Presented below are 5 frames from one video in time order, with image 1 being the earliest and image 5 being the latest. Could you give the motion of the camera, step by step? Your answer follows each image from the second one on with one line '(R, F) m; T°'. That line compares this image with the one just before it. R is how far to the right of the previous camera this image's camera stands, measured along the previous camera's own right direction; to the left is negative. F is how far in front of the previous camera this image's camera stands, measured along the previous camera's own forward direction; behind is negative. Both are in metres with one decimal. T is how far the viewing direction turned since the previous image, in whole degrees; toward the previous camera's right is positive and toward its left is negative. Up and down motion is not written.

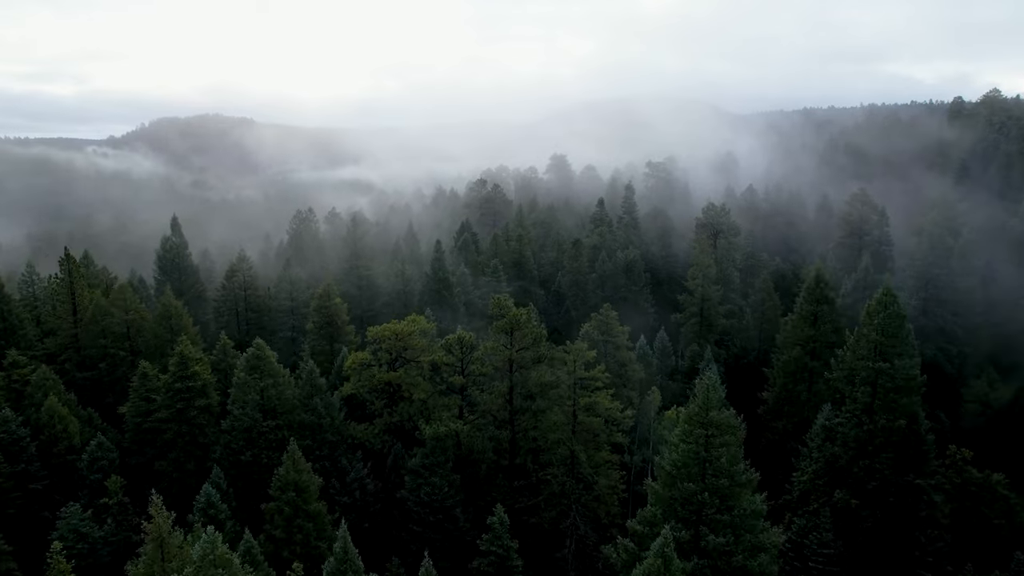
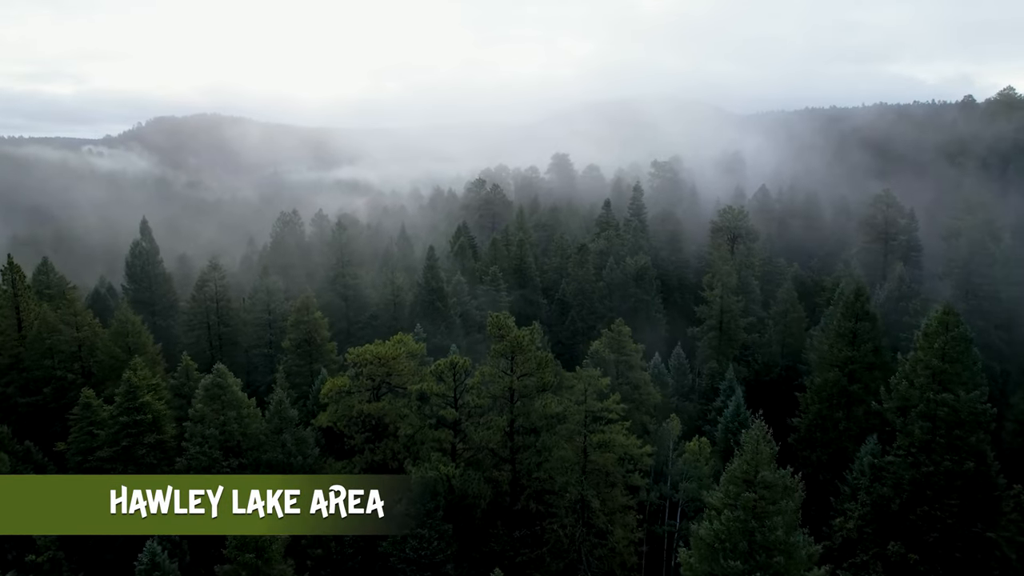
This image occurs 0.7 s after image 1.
(0.0, +5.2) m; 0°
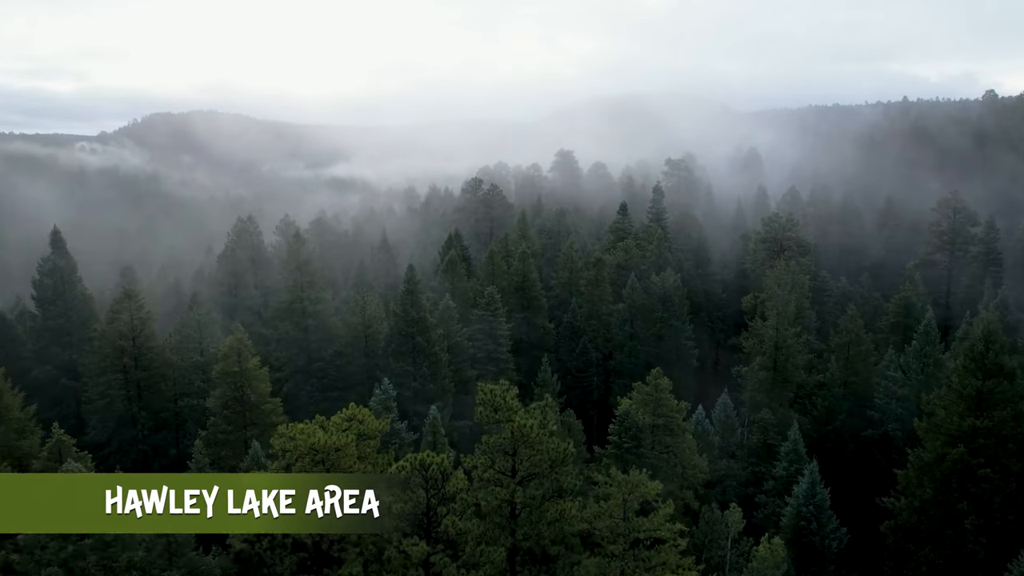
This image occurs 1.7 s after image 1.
(0.0, +11.1) m; 0°
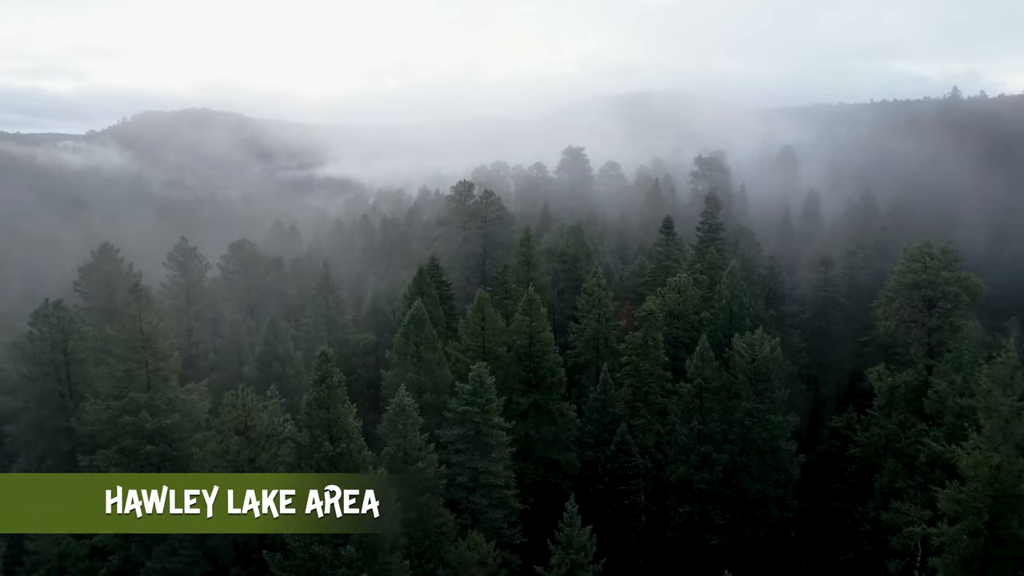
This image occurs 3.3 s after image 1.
(0.0, +19.6) m; 0°
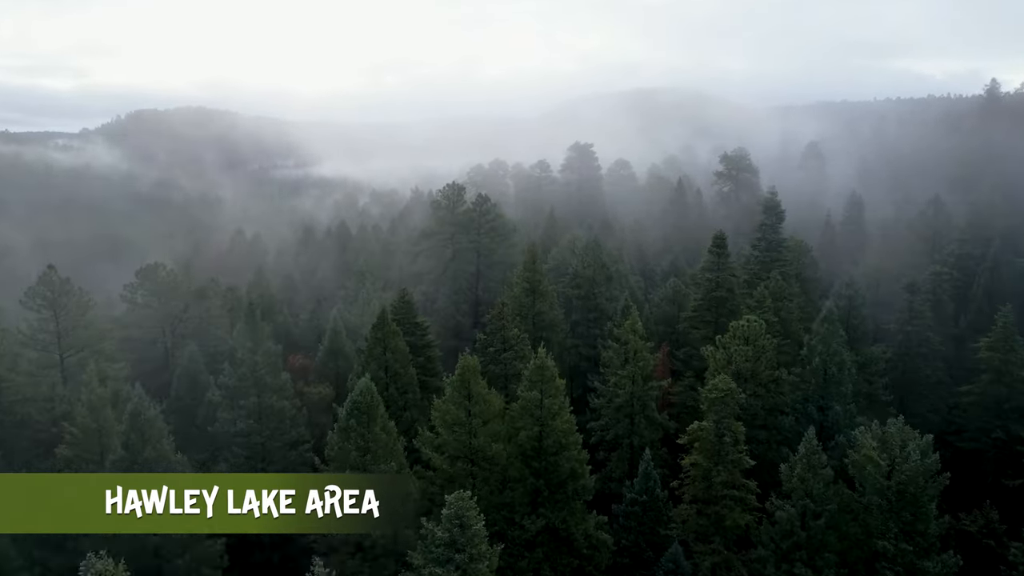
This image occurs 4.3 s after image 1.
(0.0, +12.4) m; 0°
